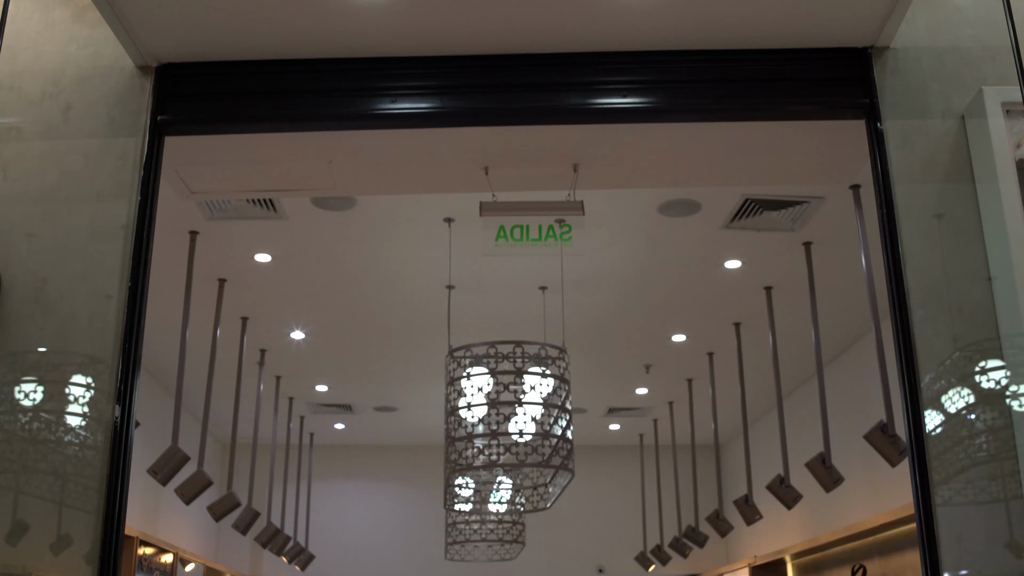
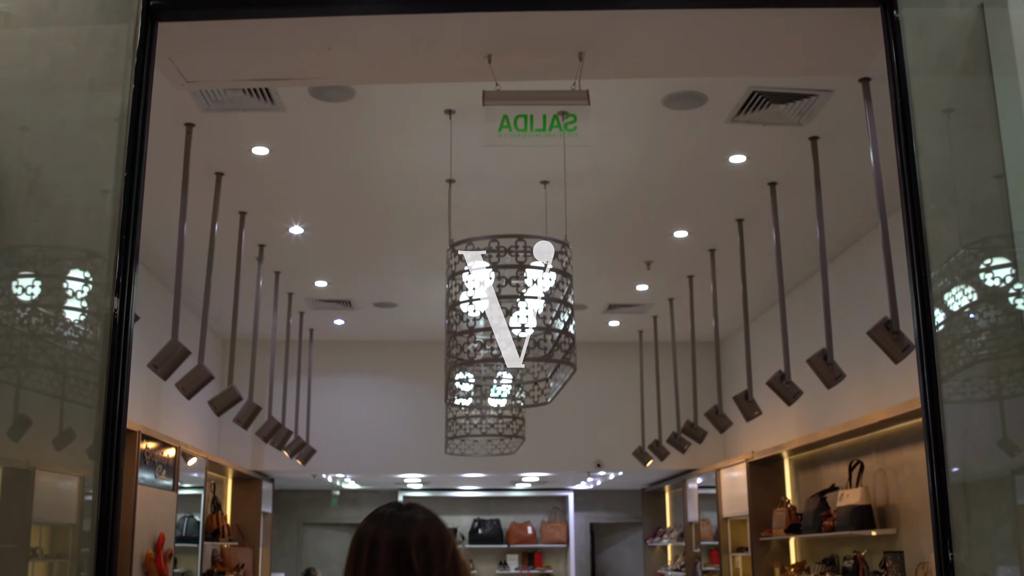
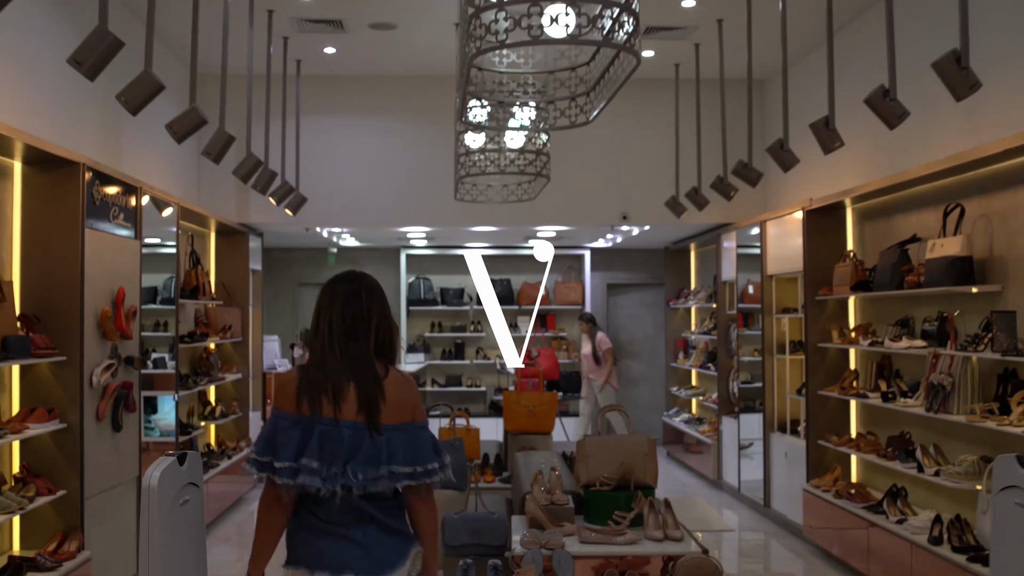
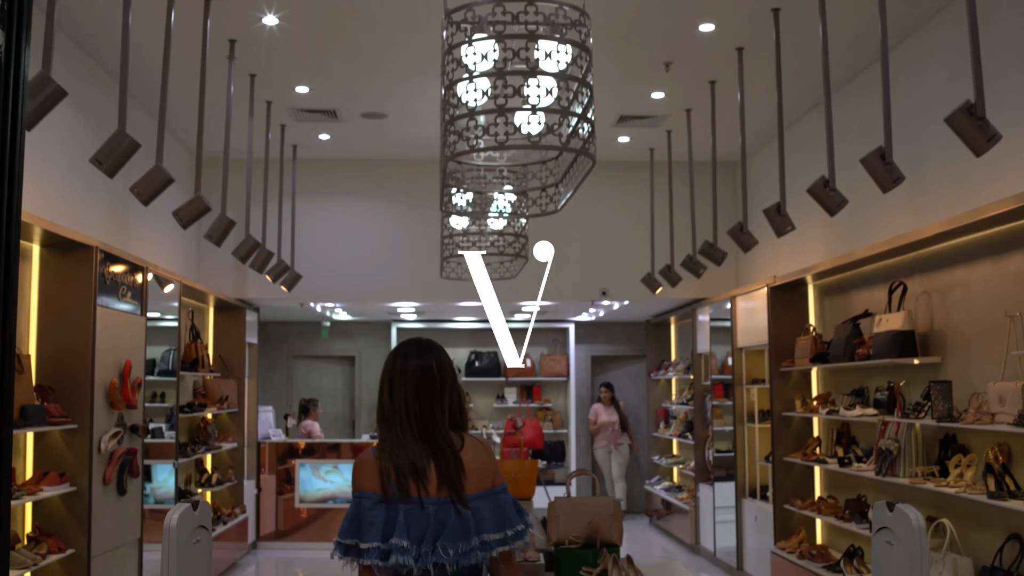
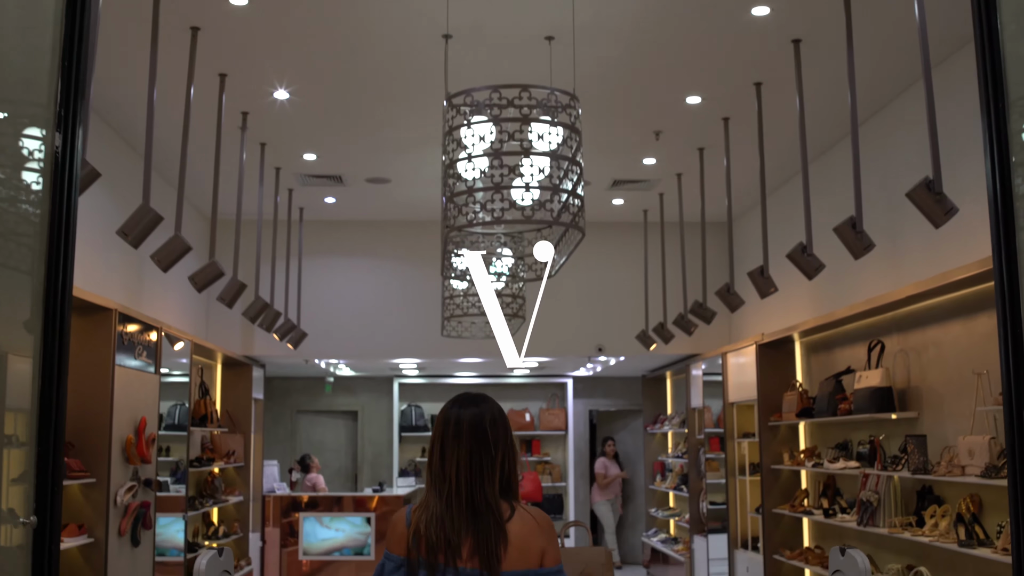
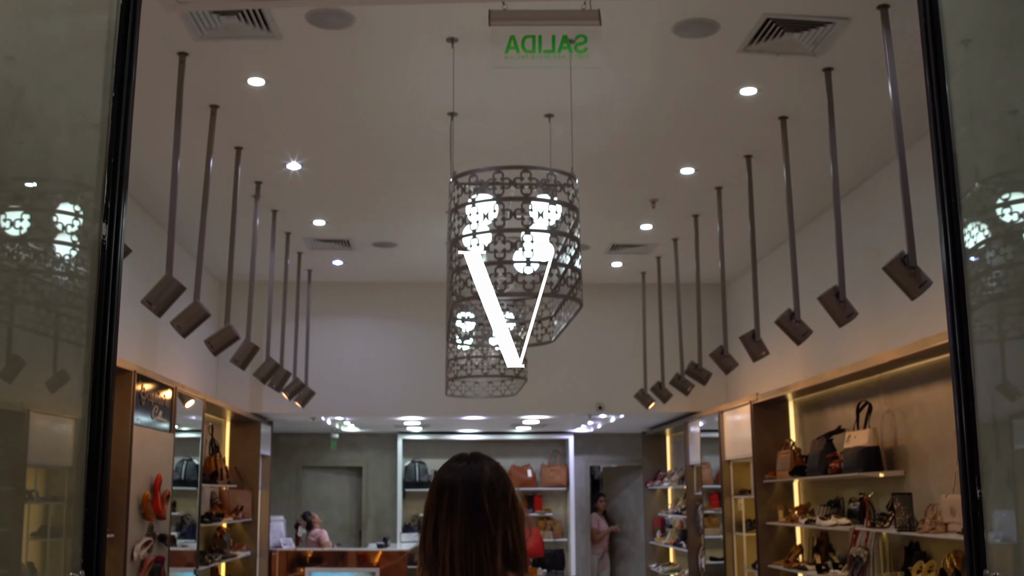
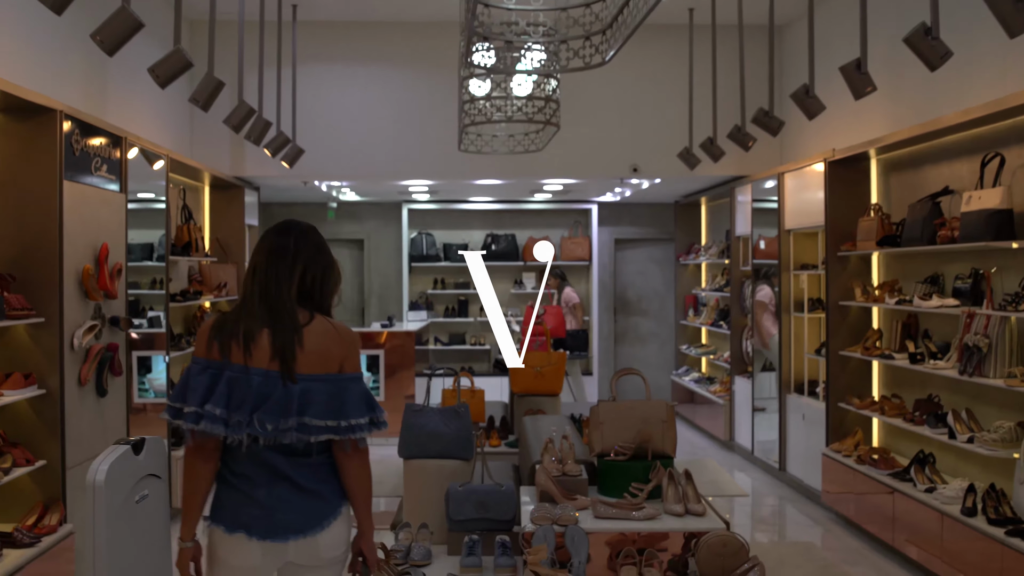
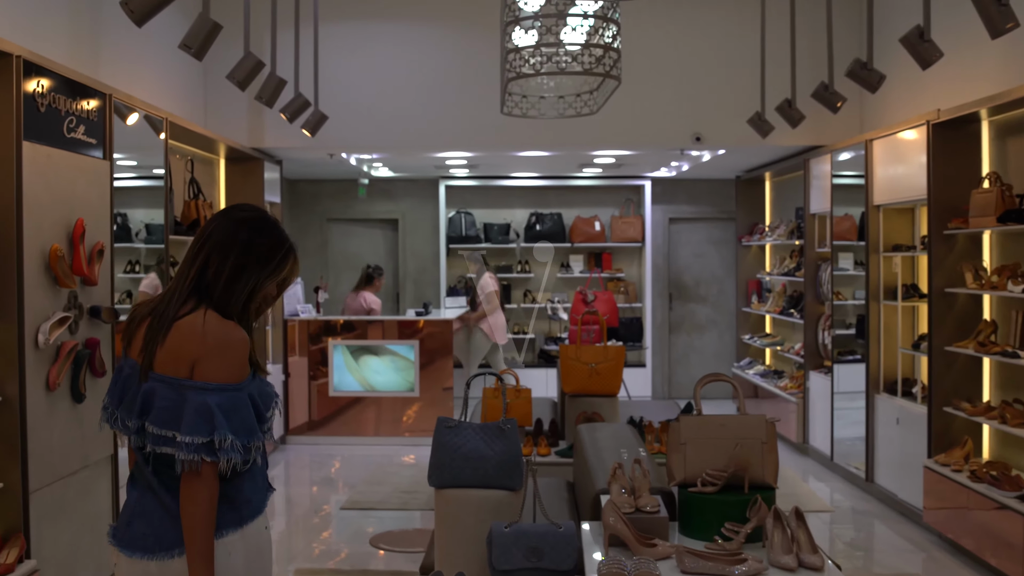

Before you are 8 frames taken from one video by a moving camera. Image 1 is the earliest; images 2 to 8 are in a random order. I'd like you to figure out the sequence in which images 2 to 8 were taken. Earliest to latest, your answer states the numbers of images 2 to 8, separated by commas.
2, 6, 5, 4, 3, 7, 8
